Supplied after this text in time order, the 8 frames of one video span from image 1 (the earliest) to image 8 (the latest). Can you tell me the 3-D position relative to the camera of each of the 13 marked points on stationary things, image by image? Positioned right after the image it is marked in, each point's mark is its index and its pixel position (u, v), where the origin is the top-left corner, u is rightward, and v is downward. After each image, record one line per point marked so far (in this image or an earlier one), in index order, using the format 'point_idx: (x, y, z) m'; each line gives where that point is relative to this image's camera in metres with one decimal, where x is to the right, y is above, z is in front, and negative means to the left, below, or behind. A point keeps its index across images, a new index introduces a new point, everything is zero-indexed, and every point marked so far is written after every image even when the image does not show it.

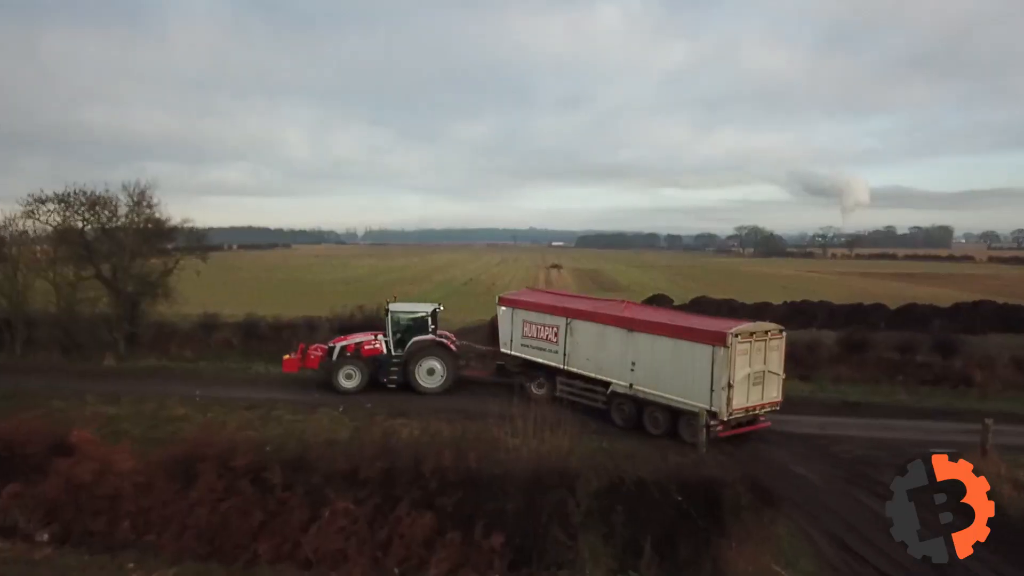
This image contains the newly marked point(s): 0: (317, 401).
0: (-4.5, -2.6, +18.9) m
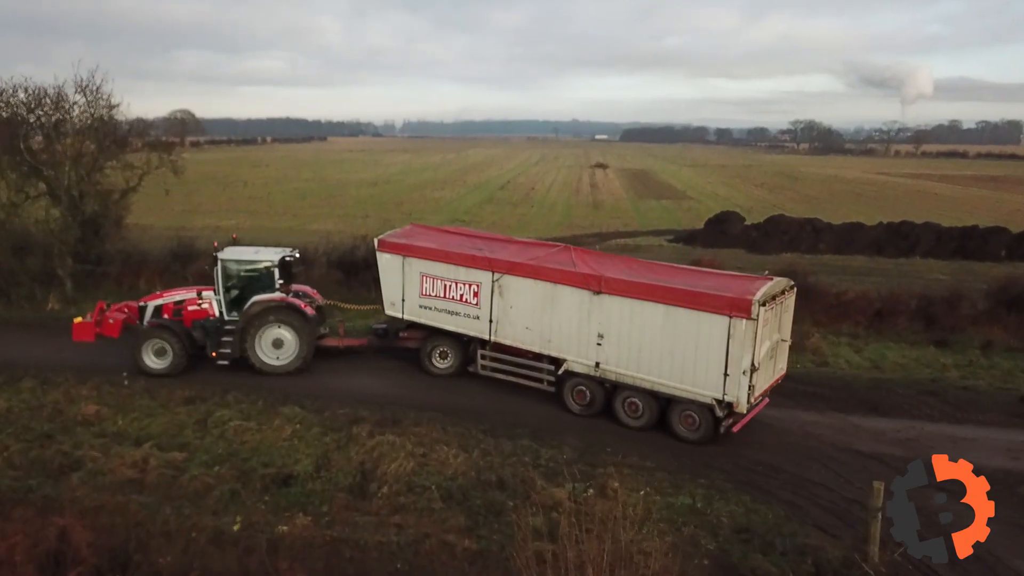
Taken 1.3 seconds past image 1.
0: (-3.8, -1.7, +13.9) m
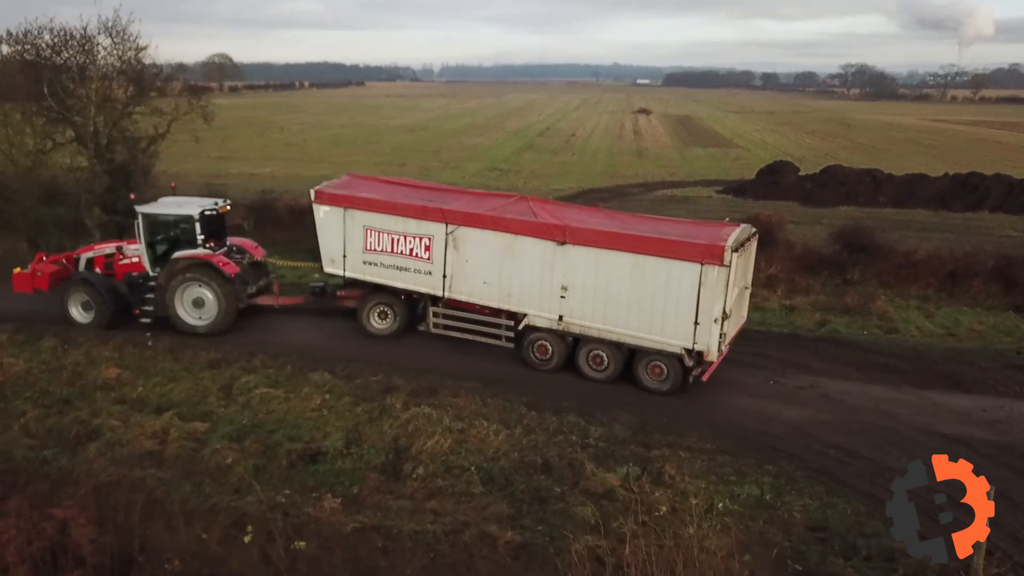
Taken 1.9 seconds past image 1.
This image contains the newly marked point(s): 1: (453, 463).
0: (-3.1, -1.0, +13.1) m
1: (-0.7, -2.0, +9.3) m
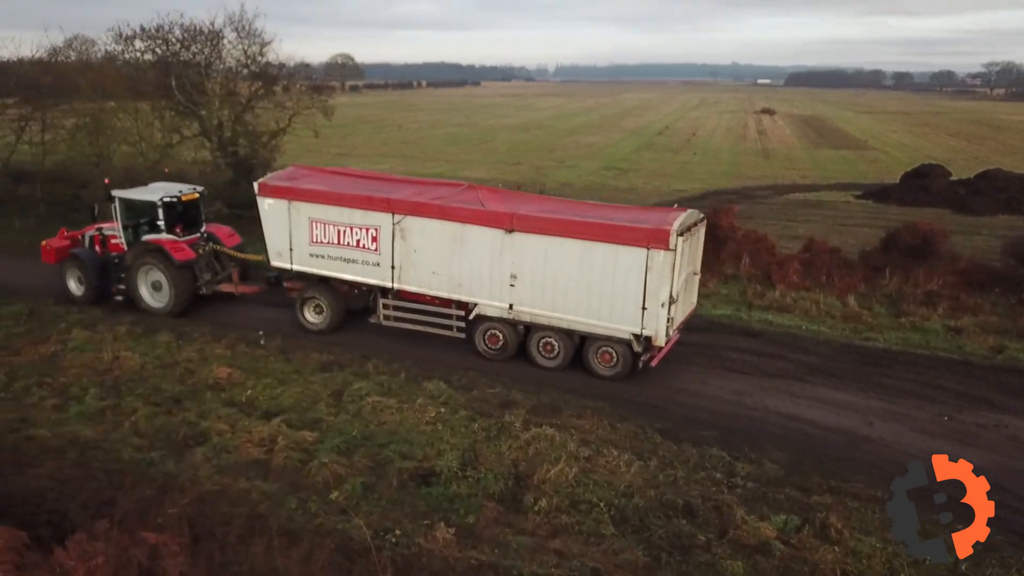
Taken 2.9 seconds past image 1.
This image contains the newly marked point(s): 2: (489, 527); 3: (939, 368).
0: (-1.2, -1.0, +12.3) m
1: (+0.7, -2.1, +8.2) m
2: (-0.2, -2.3, +7.8) m
3: (+6.5, -1.2, +12.3) m
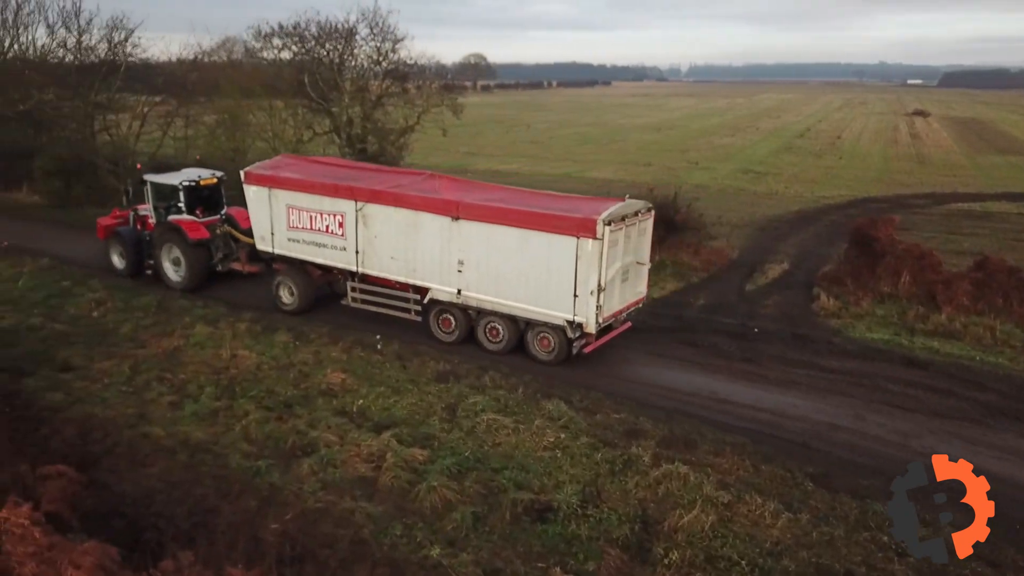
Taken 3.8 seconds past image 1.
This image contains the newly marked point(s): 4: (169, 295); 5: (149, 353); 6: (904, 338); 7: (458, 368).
0: (+0.6, -1.2, +11.4) m
1: (+1.8, -2.3, +7.1) m
2: (+0.8, -2.5, +6.9) m
3: (+8.2, -1.6, +10.3) m
4: (-6.3, -0.1, +14.9) m
5: (-5.4, -1.0, +12.3) m
6: (+6.4, -0.8, +13.3) m
7: (-0.7, -1.1, +11.3) m
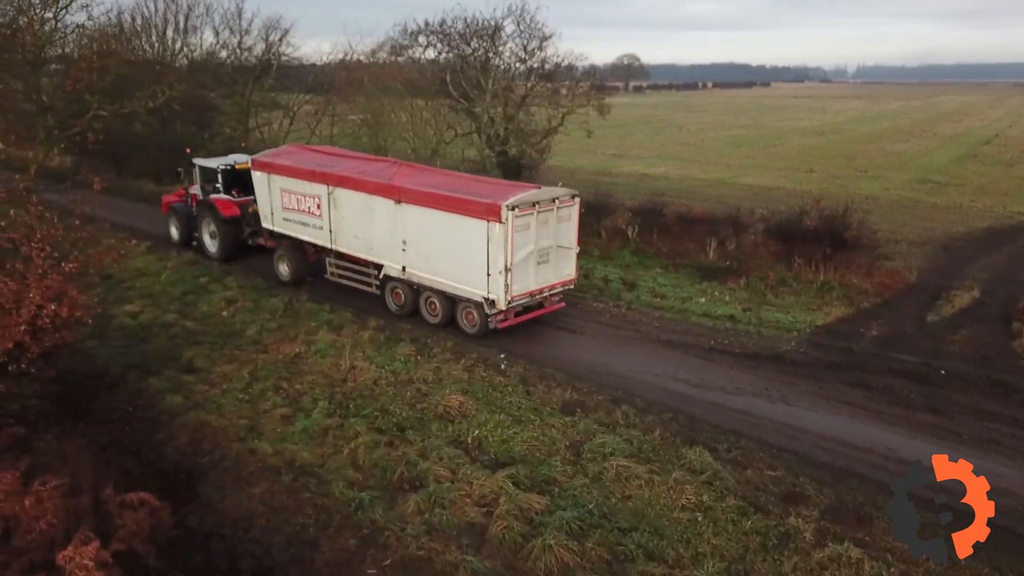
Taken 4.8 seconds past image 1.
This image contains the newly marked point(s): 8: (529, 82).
0: (+2.3, -1.5, +10.0) m
1: (+2.7, -2.6, +5.6) m
2: (+1.7, -2.8, +5.5) m
3: (+9.5, -2.3, +7.6) m
4: (-3.8, -0.2, +14.6) m
5: (-3.5, -1.0, +11.9) m
6: (+8.3, -1.4, +10.8) m
7: (+1.0, -1.4, +10.1) m
8: (+0.3, +5.1, +20.0) m
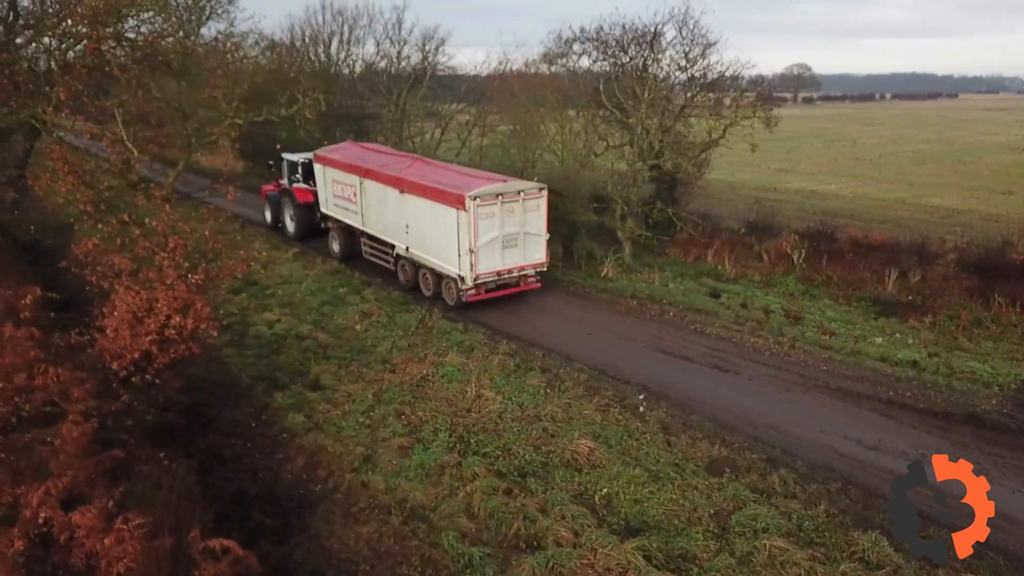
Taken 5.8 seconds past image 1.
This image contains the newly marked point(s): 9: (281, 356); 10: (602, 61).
0: (+3.7, -2.0, +8.4) m
1: (+3.2, -3.1, +4.0) m
2: (+2.2, -3.1, +4.1) m
3: (+10.3, -3.1, +4.7) m
4: (-1.4, -0.4, +14.1) m
5: (-1.6, -1.3, +11.3) m
6: (+9.8, -2.2, +8.1) m
7: (+2.4, -1.8, +8.8) m
8: (+3.9, +4.5, +18.7) m
9: (-3.5, -1.0, +12.4) m
10: (+2.0, +5.3, +19.1) m
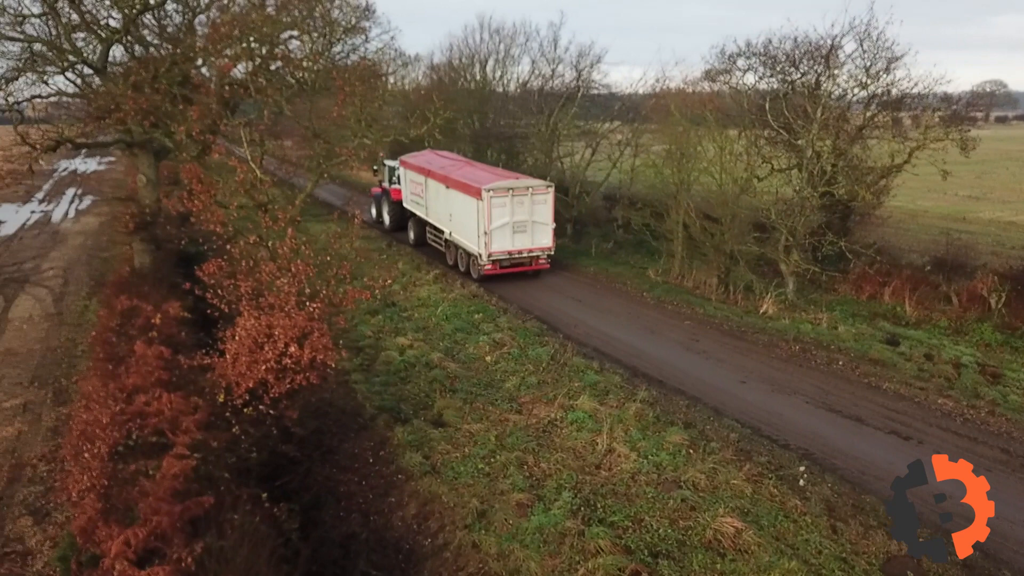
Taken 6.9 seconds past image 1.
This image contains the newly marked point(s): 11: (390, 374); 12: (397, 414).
0: (+4.8, -2.6, +6.6) m
1: (+3.5, -3.5, +2.2) m
2: (+2.5, -3.5, +2.5) m
3: (+10.6, -3.8, +1.7) m
4: (+0.9, -1.0, +13.1) m
5: (+0.1, -1.7, +10.4) m
6: (+10.7, -3.0, +5.1) m
7: (+3.6, -2.4, +7.1) m
8: (+7.2, +3.6, +16.7) m
9: (-1.5, -1.4, +11.8) m
10: (+5.5, +4.5, +17.5) m
11: (-1.8, -1.3, +12.2) m
12: (-1.5, -1.7, +10.9) m
